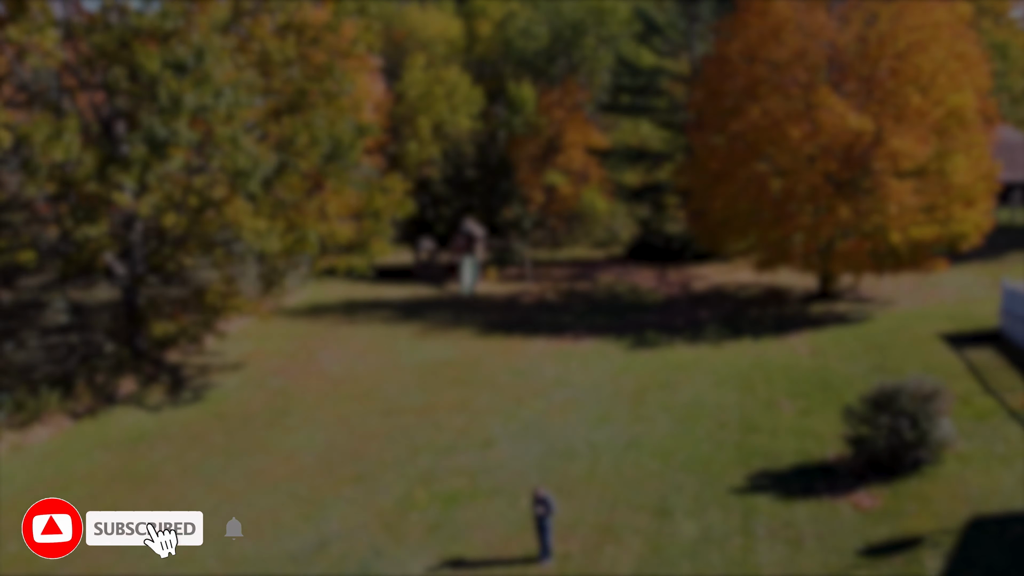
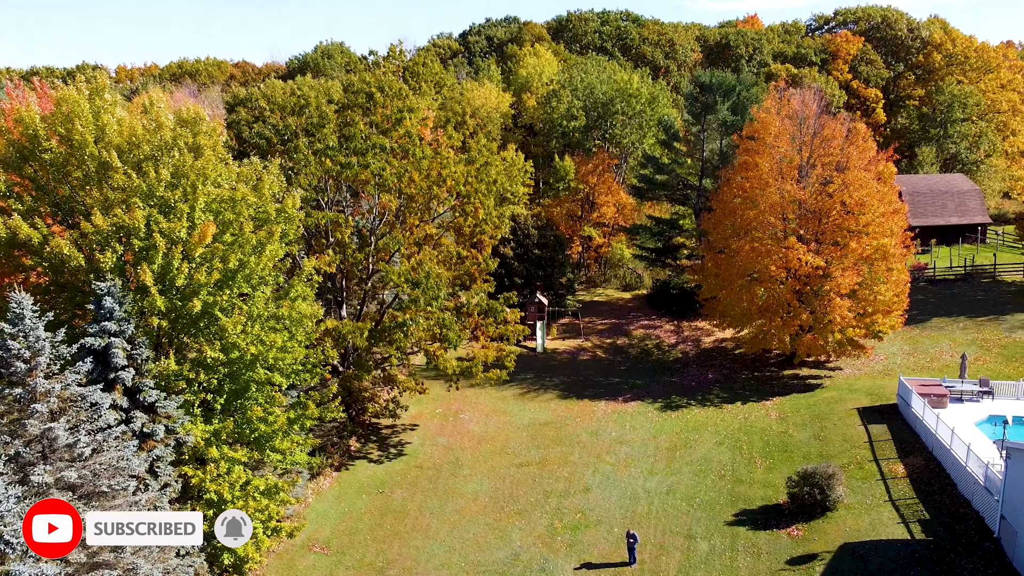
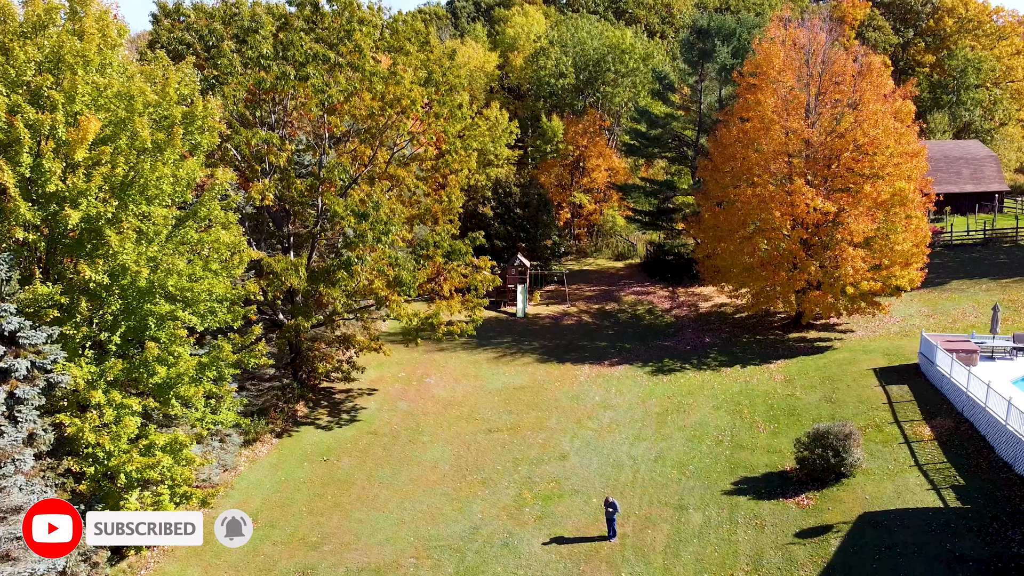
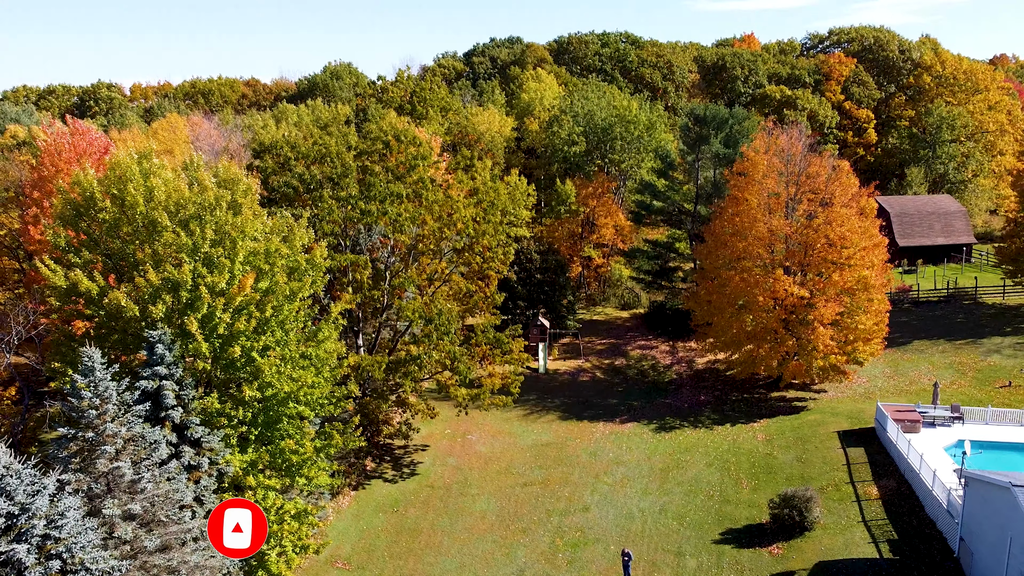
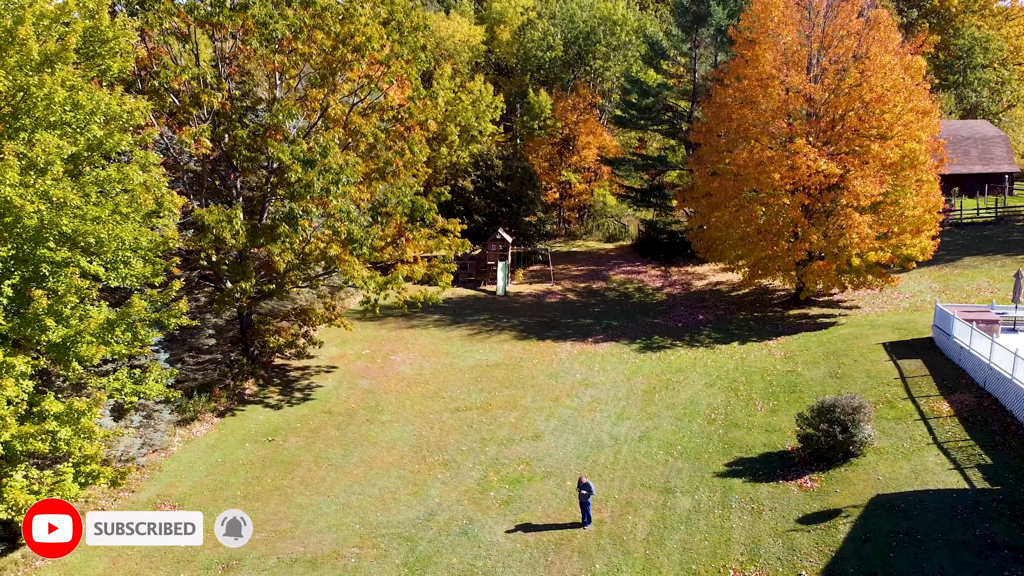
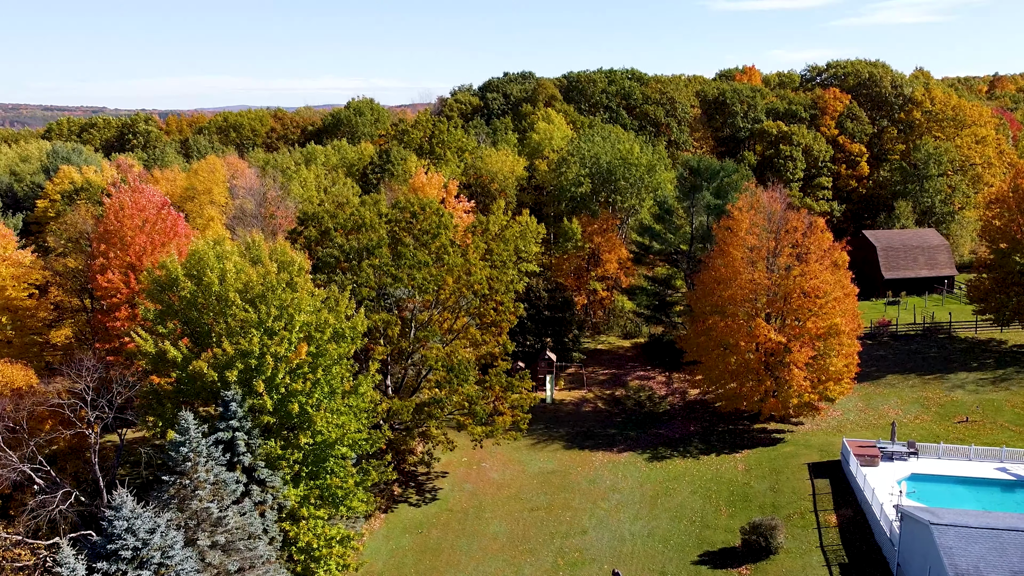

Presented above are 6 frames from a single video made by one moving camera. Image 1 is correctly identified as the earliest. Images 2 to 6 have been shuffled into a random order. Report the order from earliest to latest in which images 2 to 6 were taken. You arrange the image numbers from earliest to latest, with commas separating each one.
5, 3, 2, 4, 6
